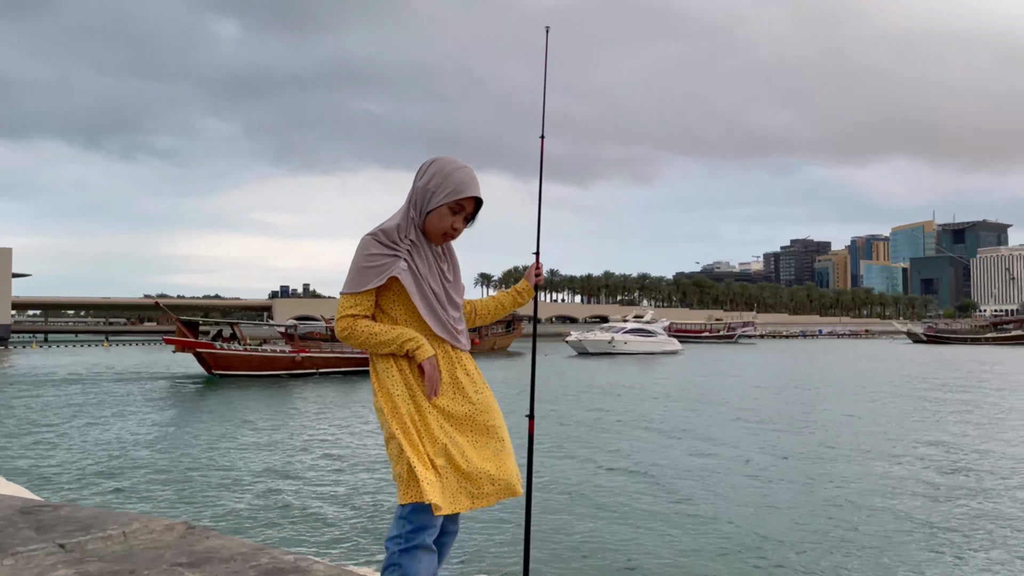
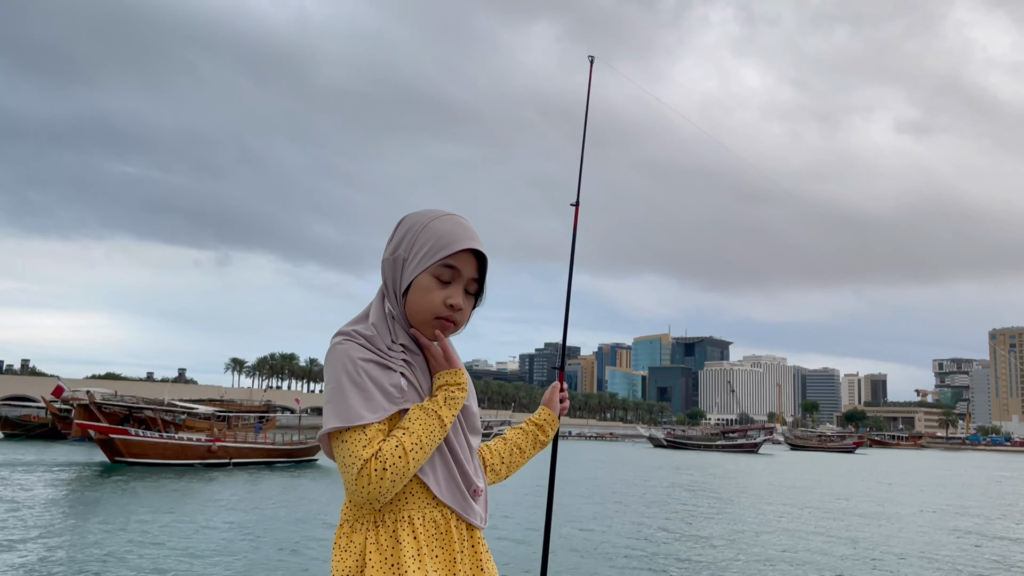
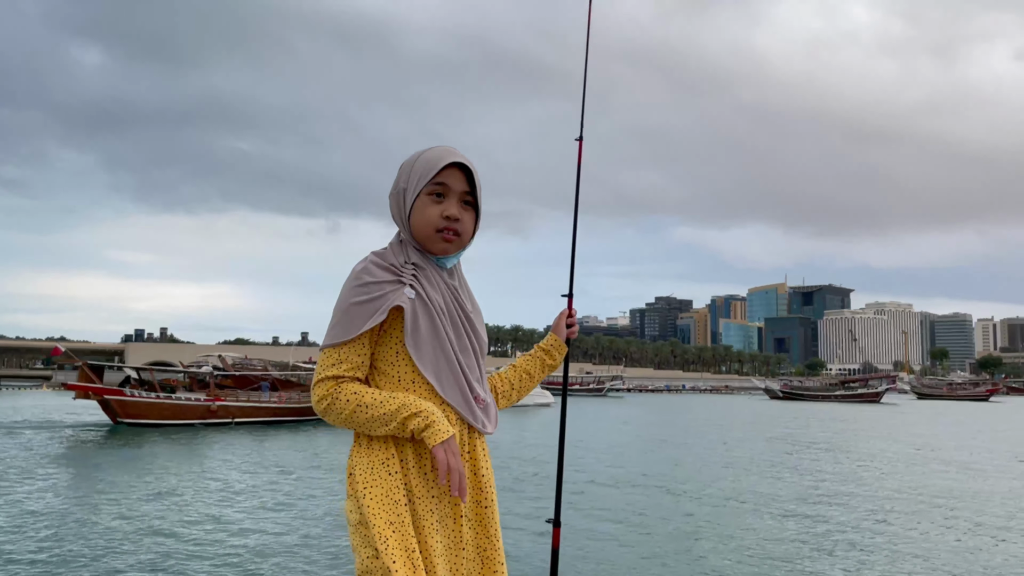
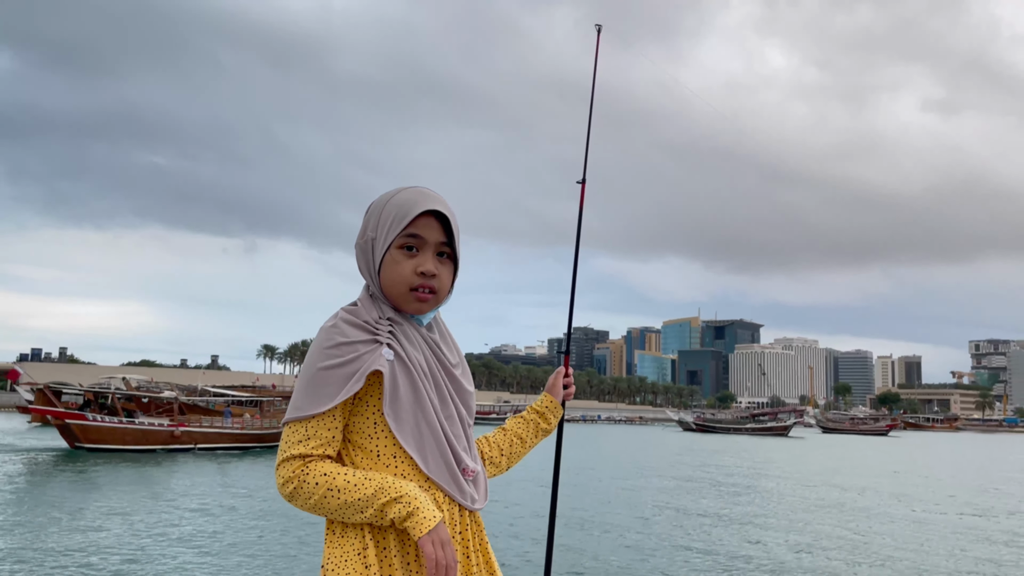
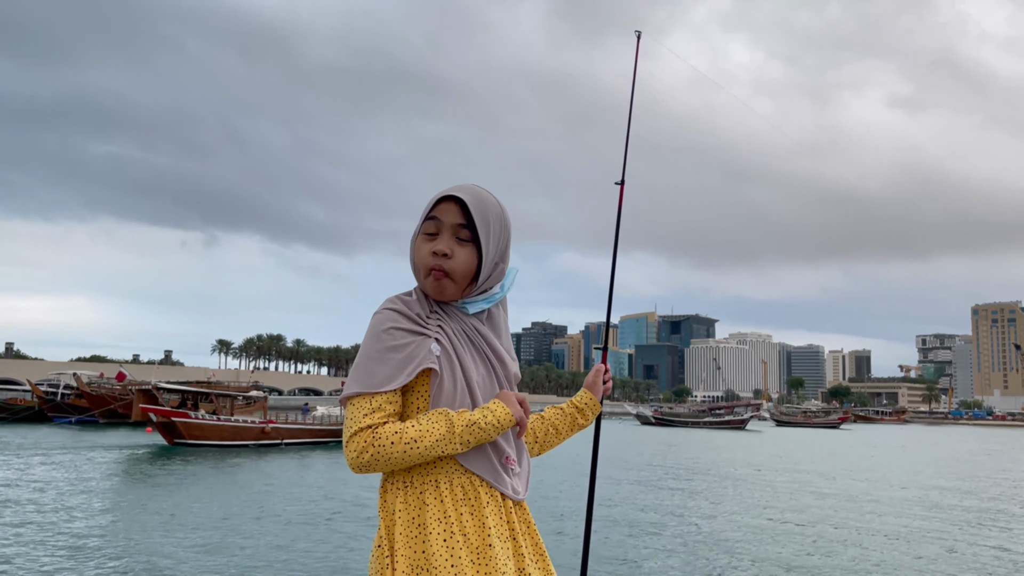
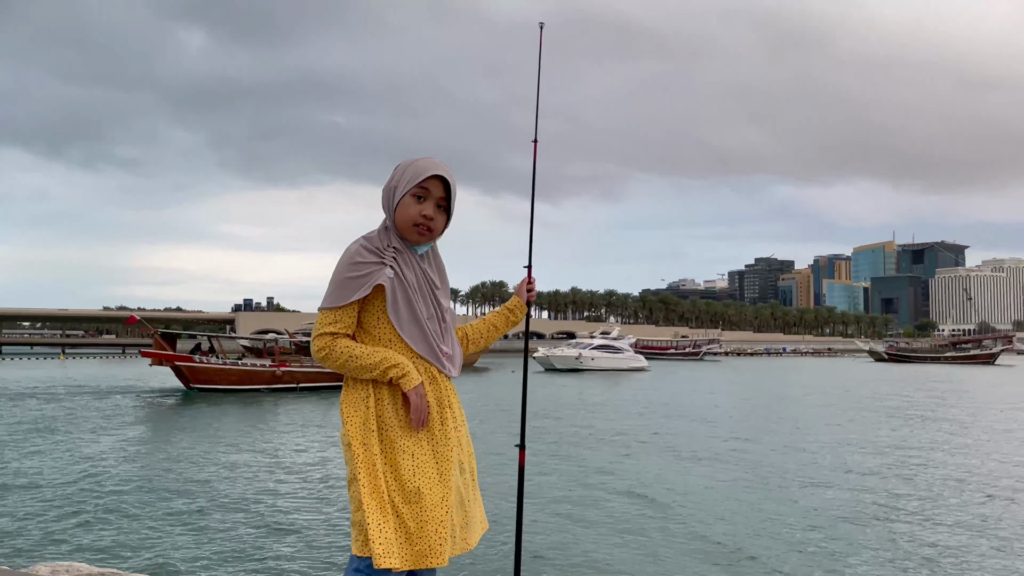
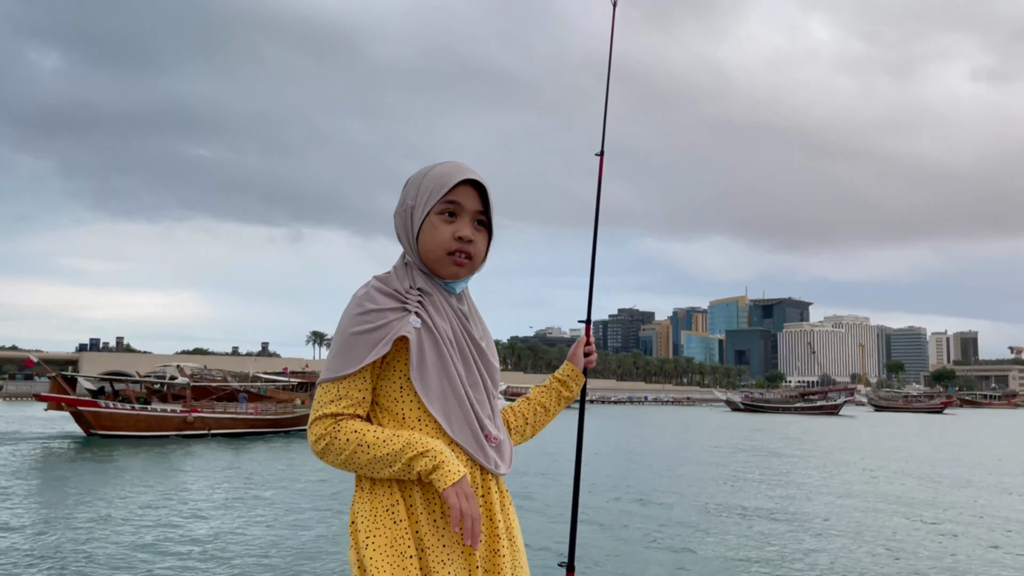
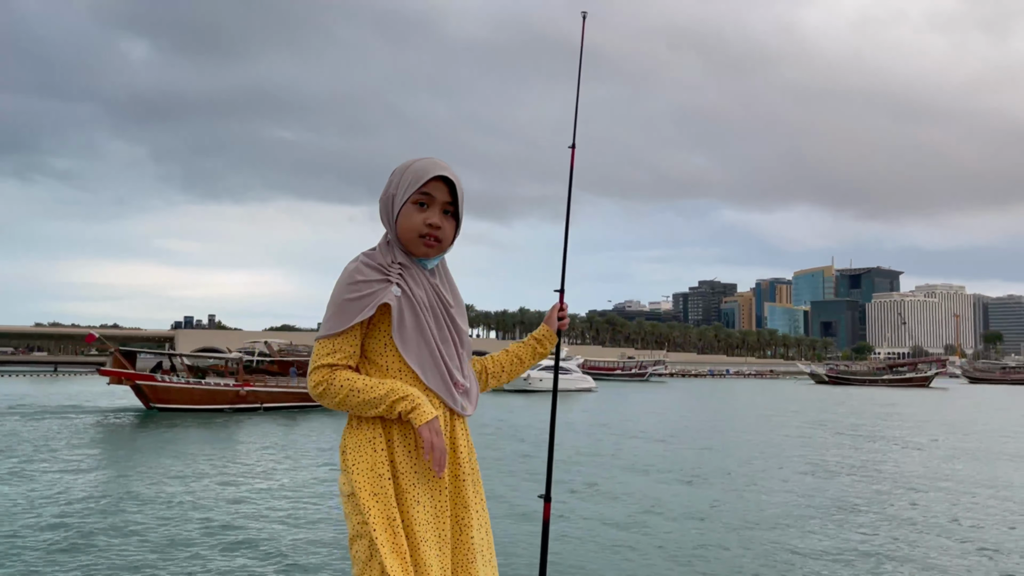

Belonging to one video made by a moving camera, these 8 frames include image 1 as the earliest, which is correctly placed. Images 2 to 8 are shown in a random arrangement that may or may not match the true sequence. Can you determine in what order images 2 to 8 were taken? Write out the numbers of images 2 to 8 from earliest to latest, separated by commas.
6, 8, 3, 7, 4, 2, 5
